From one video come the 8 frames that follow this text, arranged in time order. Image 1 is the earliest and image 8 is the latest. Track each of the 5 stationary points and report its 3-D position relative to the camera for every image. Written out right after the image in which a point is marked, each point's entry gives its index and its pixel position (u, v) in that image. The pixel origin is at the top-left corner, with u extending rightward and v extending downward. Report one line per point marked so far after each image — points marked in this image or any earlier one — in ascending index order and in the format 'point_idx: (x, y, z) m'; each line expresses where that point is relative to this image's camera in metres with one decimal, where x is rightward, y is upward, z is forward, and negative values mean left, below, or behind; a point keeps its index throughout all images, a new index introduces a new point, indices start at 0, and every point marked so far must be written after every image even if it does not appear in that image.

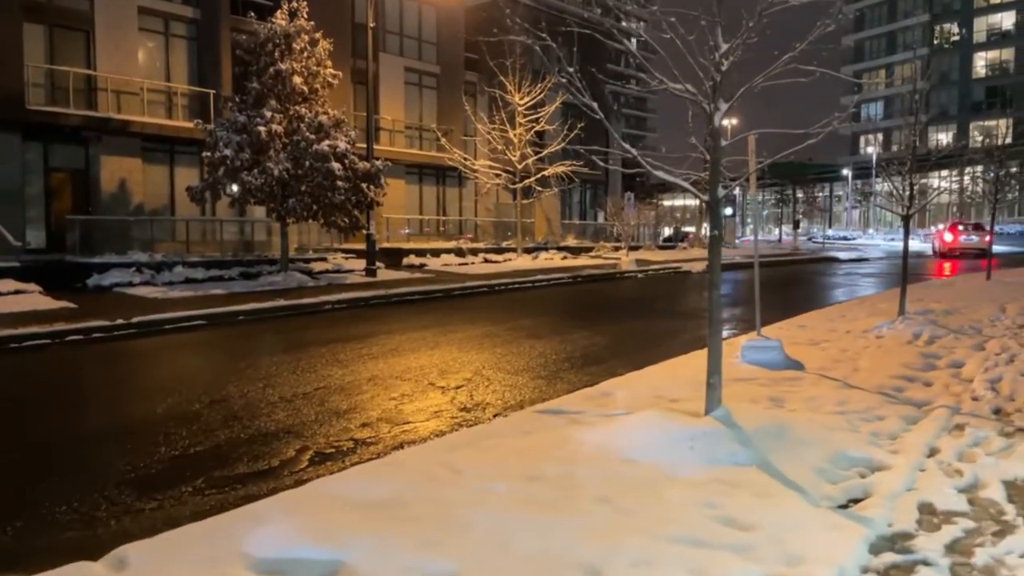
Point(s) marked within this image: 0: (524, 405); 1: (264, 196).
0: (+0.1, -1.2, +7.7) m
1: (-5.9, +2.2, +18.3) m
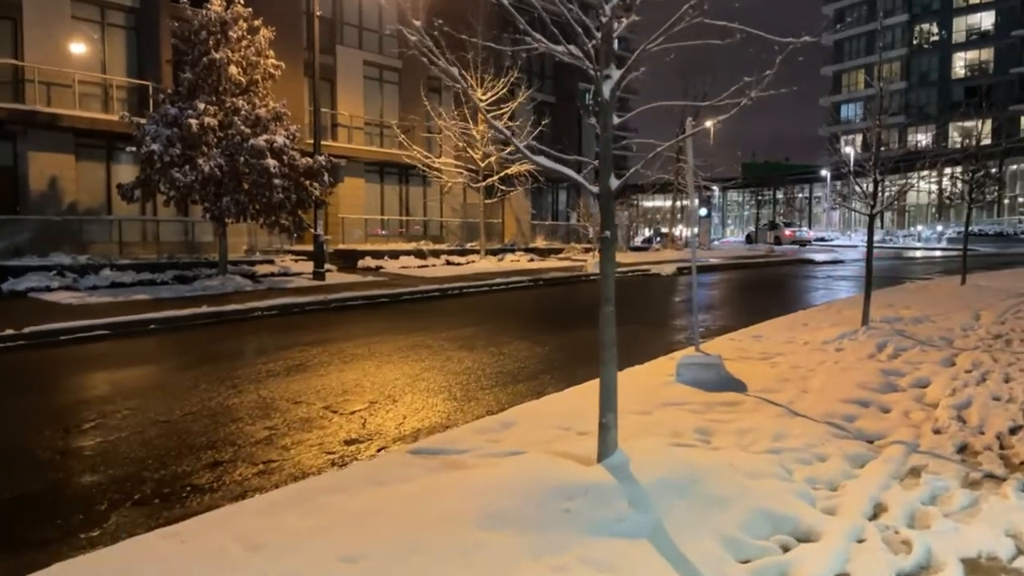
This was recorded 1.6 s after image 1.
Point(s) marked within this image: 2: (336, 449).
0: (-0.8, -1.3, +6.6) m
1: (-7.0, +2.1, +17.1) m
2: (-1.4, -1.3, +6.2) m
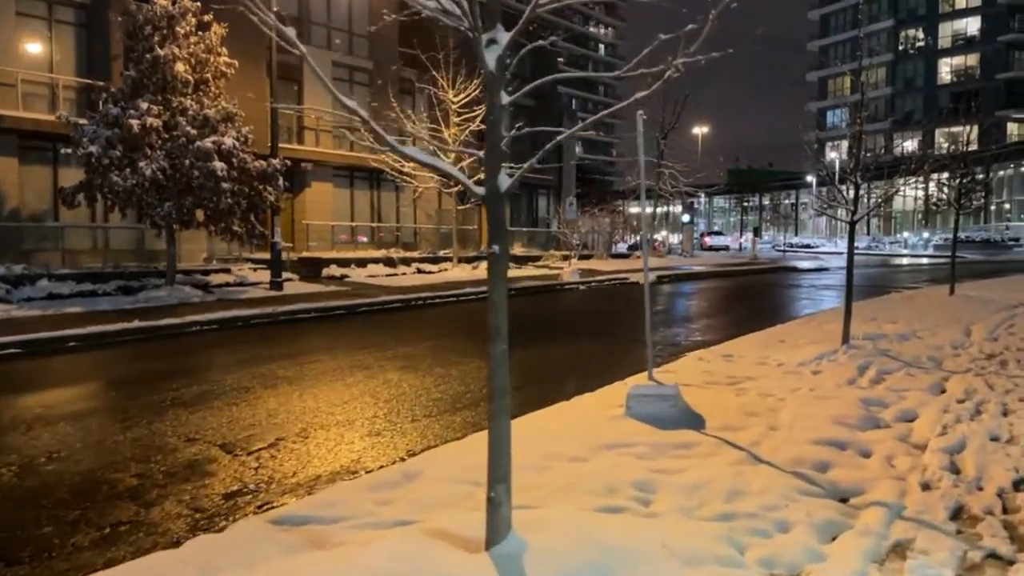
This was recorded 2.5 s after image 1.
0: (-1.4, -1.4, +5.6) m
1: (-7.8, +1.8, +16.0) m
2: (-2.0, -1.5, +5.2) m
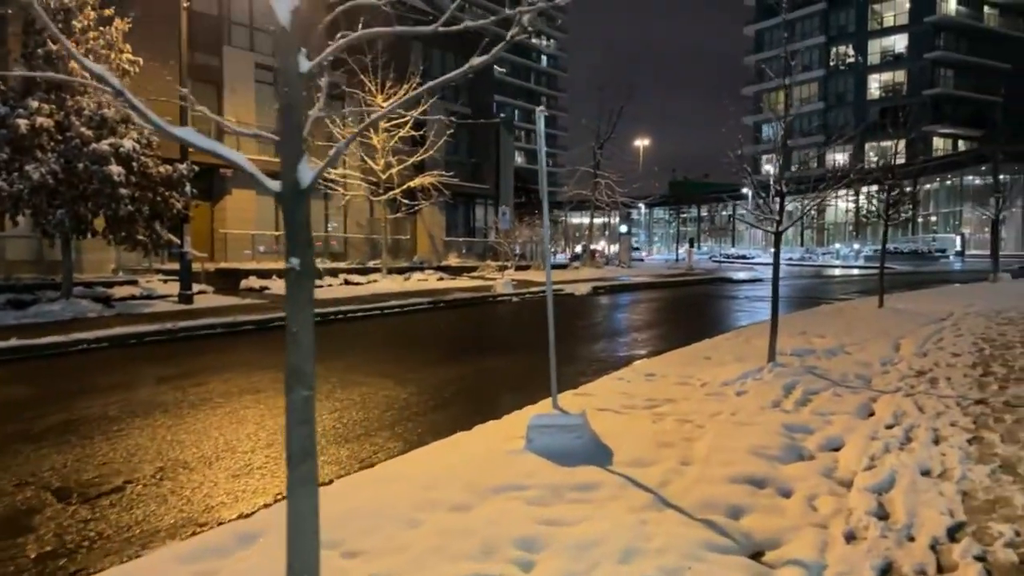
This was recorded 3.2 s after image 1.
0: (-2.2, -1.5, +4.7) m
1: (-9.3, +1.6, +14.7) m
2: (-2.8, -1.6, +4.3) m
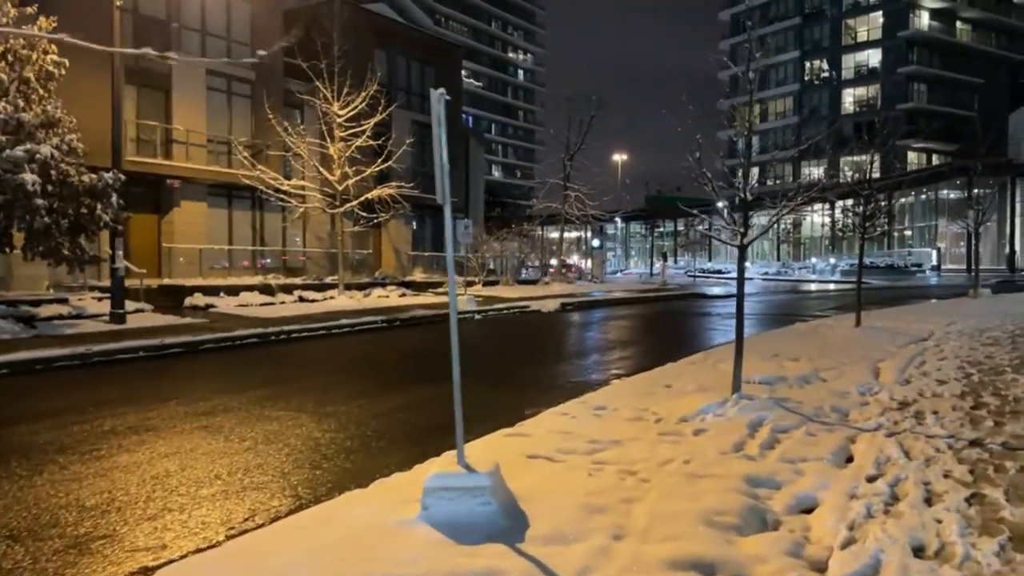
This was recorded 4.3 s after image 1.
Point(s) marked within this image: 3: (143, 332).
0: (-2.8, -1.7, +3.5) m
1: (-10.1, +1.2, +13.4) m
2: (-3.4, -1.7, +3.0) m
3: (-7.6, -0.9, +15.8) m
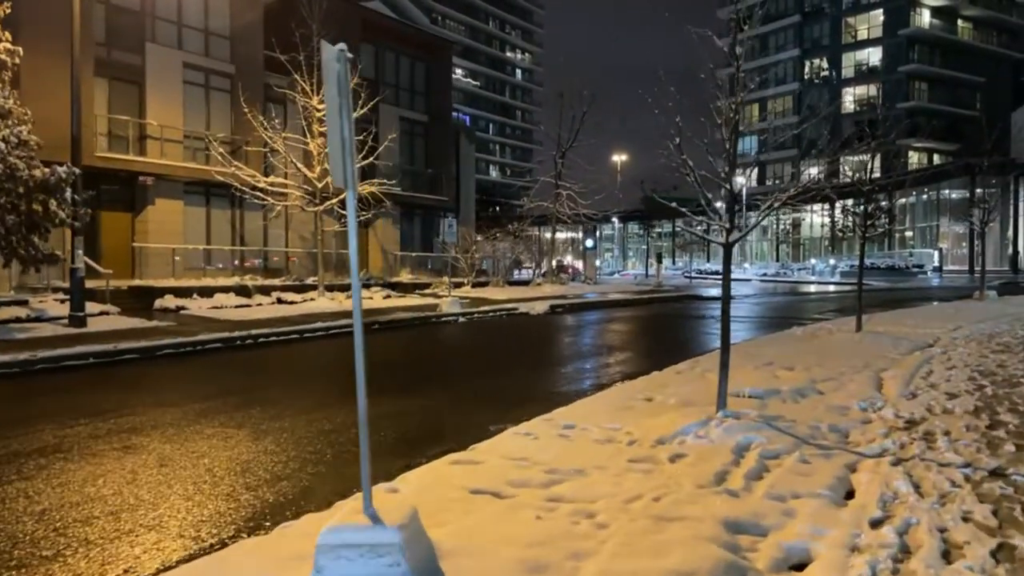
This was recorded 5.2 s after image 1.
0: (-3.2, -1.7, +2.6) m
1: (-10.5, +1.2, +12.5) m
2: (-3.8, -1.7, +2.2) m
3: (-8.0, -0.9, +14.9) m
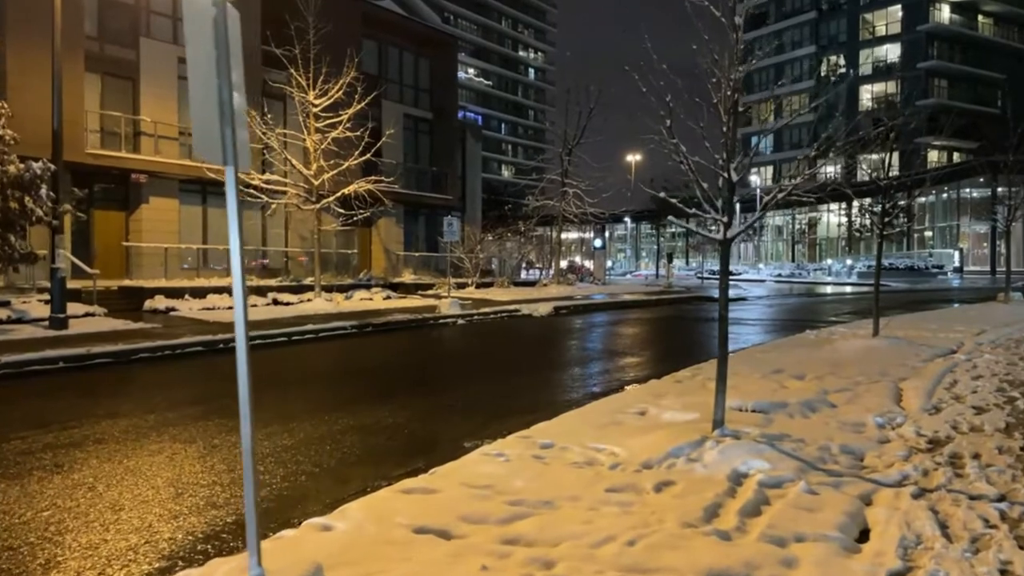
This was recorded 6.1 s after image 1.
0: (-3.5, -1.7, +1.9) m
1: (-10.6, +1.2, +11.9) m
2: (-4.1, -1.7, +1.5) m
3: (-8.0, -1.0, +14.3) m
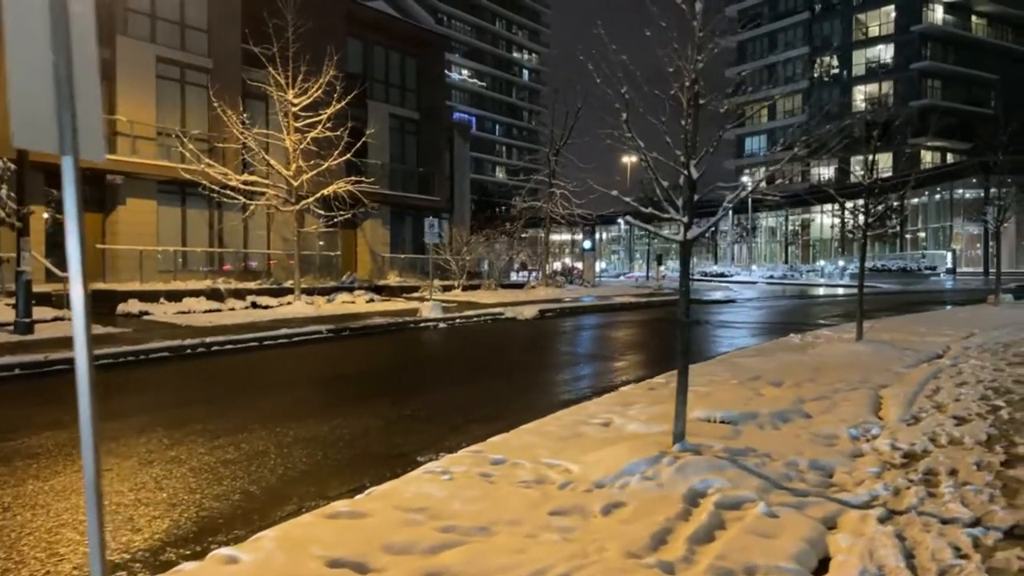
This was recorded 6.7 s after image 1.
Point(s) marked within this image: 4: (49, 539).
0: (-3.8, -1.8, +1.5) m
1: (-11.1, +1.1, +11.5) m
2: (-4.4, -1.8, +1.1) m
3: (-8.5, -1.0, +13.9) m
4: (-3.0, -1.6, +4.8) m
